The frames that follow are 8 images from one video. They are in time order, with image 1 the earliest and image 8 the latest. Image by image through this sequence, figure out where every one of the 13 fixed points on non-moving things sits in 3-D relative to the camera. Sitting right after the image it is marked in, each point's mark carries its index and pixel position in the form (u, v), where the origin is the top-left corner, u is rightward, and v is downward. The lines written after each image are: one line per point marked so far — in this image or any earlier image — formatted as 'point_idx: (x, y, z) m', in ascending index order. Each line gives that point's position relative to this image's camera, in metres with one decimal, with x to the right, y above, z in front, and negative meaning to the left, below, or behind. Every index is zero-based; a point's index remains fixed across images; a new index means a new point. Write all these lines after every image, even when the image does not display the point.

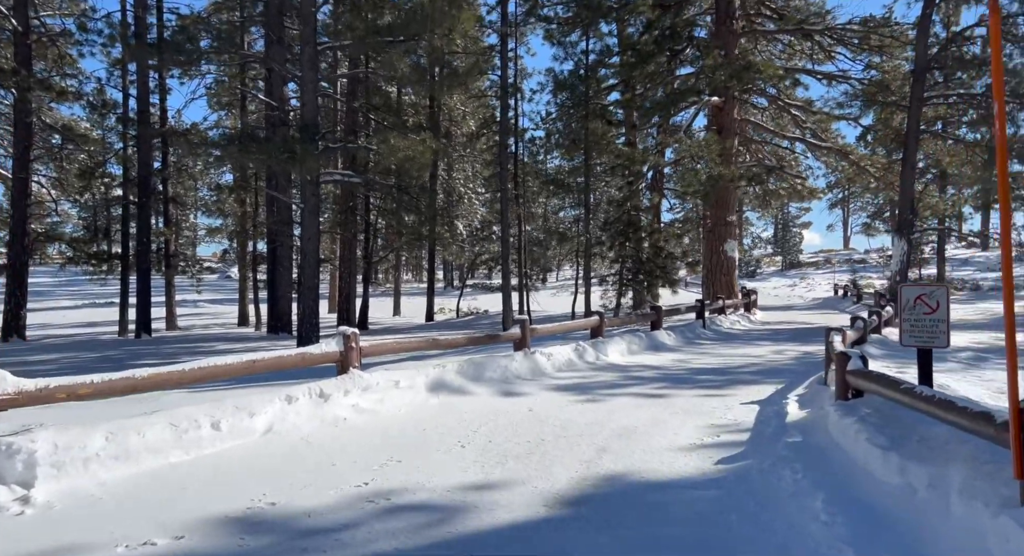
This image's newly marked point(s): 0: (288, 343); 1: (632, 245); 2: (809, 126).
0: (-3.7, -1.1, +12.4) m
1: (+2.8, +0.7, +17.2) m
2: (+7.7, +3.9, +19.6) m
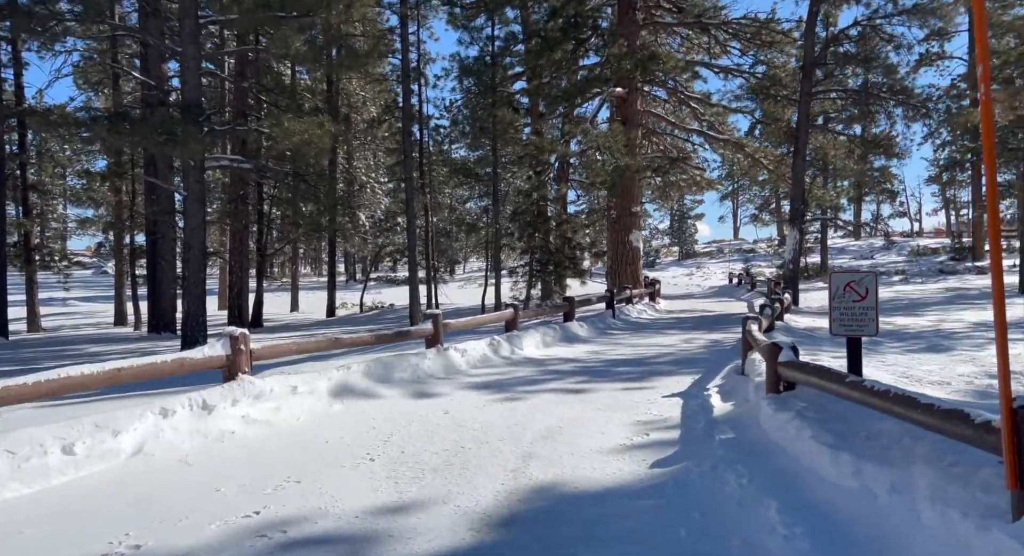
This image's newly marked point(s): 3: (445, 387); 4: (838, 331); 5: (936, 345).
0: (-5.1, -1.0, +11.4) m
1: (+0.7, +0.9, +17.0) m
2: (+5.2, +4.2, +20.0) m
3: (-0.6, -1.0, +6.6) m
4: (+2.0, -0.3, +4.7) m
5: (+5.7, -0.9, +10.3) m
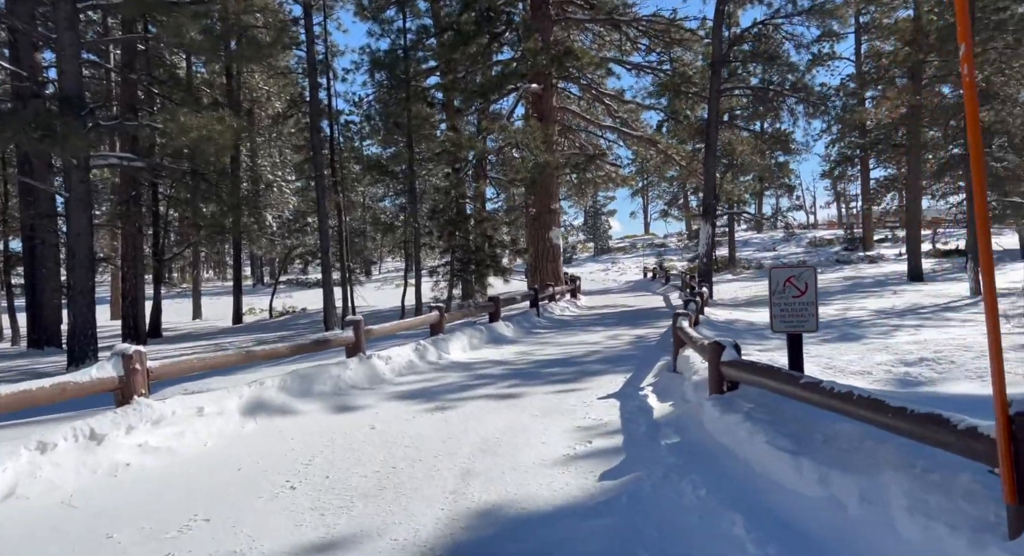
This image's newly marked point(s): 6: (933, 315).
0: (-6.2, -1.1, +10.4) m
1: (-1.1, +1.0, +16.6) m
2: (+2.9, +4.3, +20.1) m
3: (-1.2, -1.0, +6.2) m
4: (+1.6, -0.3, +4.6) m
5: (+4.7, -0.8, +10.6) m
6: (+7.1, -0.6, +13.0) m
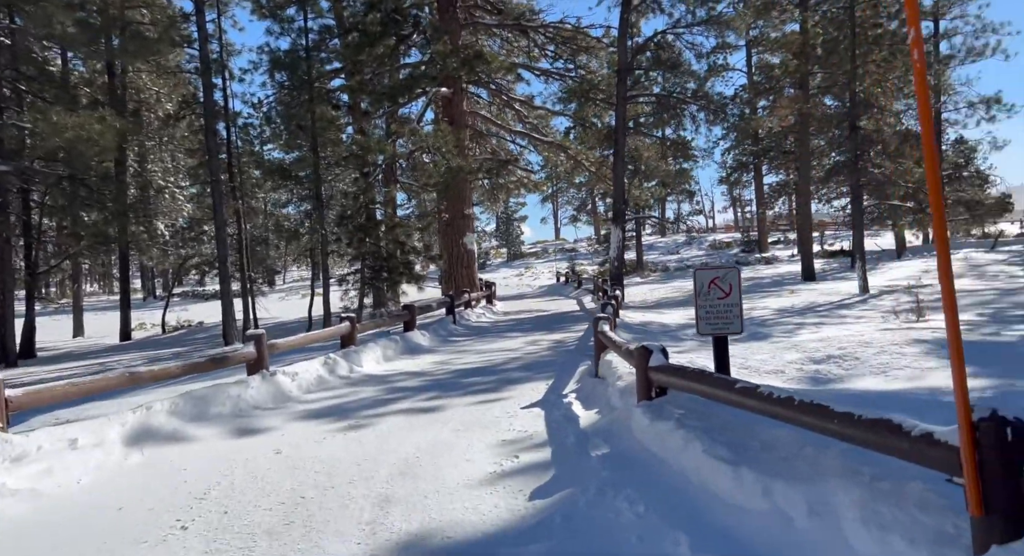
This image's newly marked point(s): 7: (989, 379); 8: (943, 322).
0: (-7.3, -1.3, +9.4) m
1: (-3.0, +0.8, +16.1) m
2: (+0.5, +4.1, +20.1) m
3: (-1.8, -1.1, +5.7) m
4: (+1.1, -0.3, +4.5) m
5: (+3.5, -0.8, +10.8) m
6: (+5.6, -0.6, +13.5) m
7: (+3.9, -0.8, +6.3) m
8: (+6.0, -0.6, +10.7) m
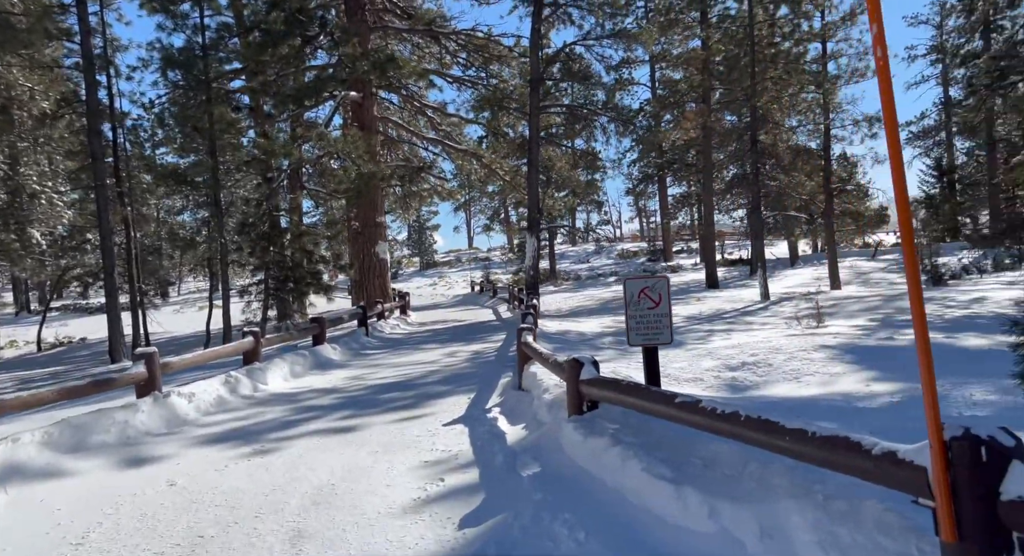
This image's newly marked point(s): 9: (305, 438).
0: (-8.2, -1.5, +8.2) m
1: (-4.8, +0.6, +15.4) m
2: (-1.8, +3.9, +19.8) m
3: (-2.4, -1.2, +5.2) m
4: (+0.7, -0.4, +4.3) m
5: (+2.3, -0.9, +10.8) m
6: (+4.1, -0.8, +13.8) m
7: (+3.2, -0.8, +6.4) m
8: (+4.8, -0.7, +11.1) m
9: (-1.6, -1.3, +6.1) m
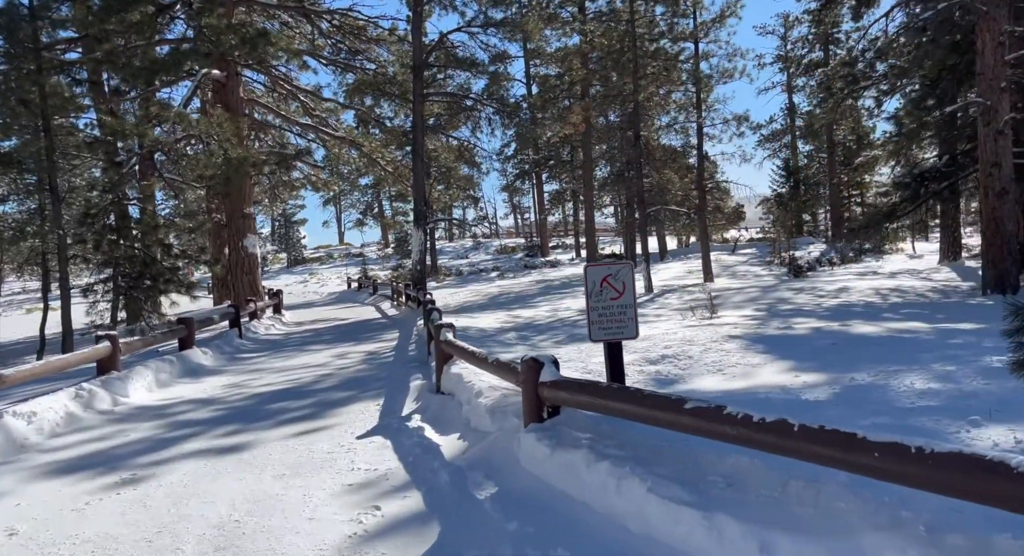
0: (-9.0, -1.5, +6.0) m
1: (-7.0, +0.6, +13.8) m
2: (-4.8, +4.0, +18.6) m
3: (-2.7, -1.2, +4.2) m
4: (+0.4, -0.3, +3.8) m
5: (+0.8, -0.8, +10.5) m
6: (+2.1, -0.6, +13.7) m
7: (+2.6, -0.8, +6.3) m
8: (+3.3, -0.6, +11.2) m
9: (-2.2, -1.2, +5.2) m
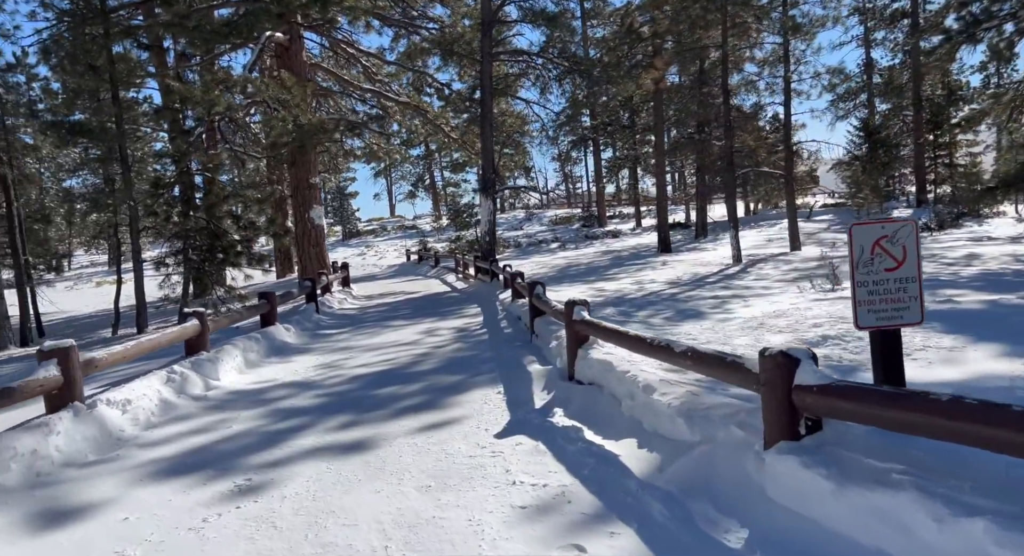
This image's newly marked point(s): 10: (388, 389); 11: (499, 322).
0: (-8.0, -1.3, +5.7) m
1: (-5.4, +1.1, +13.2) m
2: (-3.0, +4.7, +17.7) m
3: (-1.8, -1.0, +3.4) m
4: (+1.3, -0.2, +2.8) m
5: (+2.1, -0.4, +9.5) m
6: (+3.6, -0.1, +12.7) m
7: (+3.6, -0.5, +5.3) m
8: (+4.6, -0.2, +10.0) m
9: (-1.2, -1.1, +4.4) m
10: (-1.0, -0.8, +6.3) m
11: (-0.2, -0.6, +11.1) m
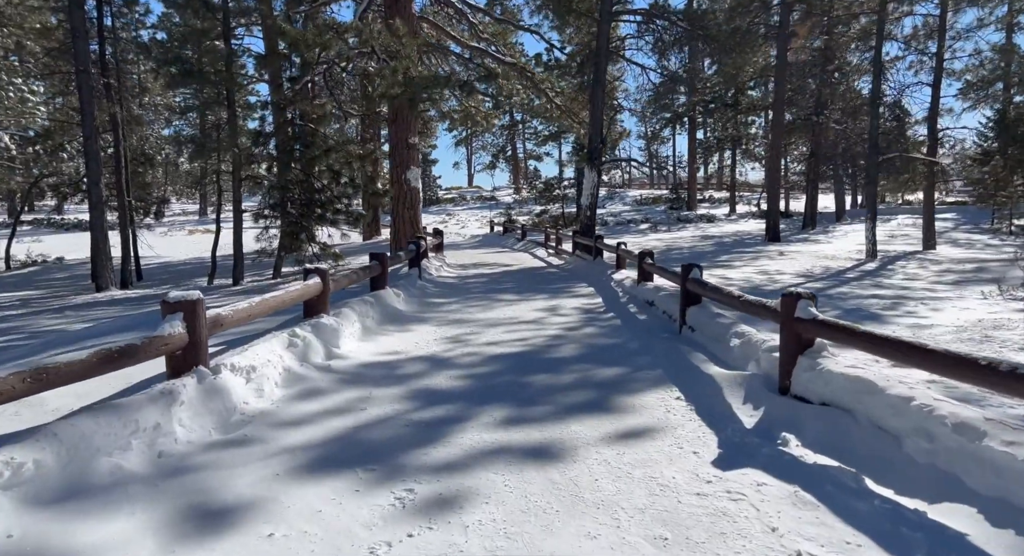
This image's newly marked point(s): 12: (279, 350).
0: (-6.8, -0.6, +5.2) m
1: (-3.4, +1.8, +12.4) m
2: (-0.3, +5.3, +16.6) m
3: (-0.8, -0.9, +2.4) m
4: (+2.3, -0.2, +1.5) m
5: (+3.7, -0.4, +8.1) m
6: (+5.4, -0.1, +11.1) m
7: (+4.7, -0.7, +3.8) m
8: (+6.2, -0.3, +8.4) m
9: (-0.1, -0.9, +3.4) m
10: (+0.3, -0.6, +5.2) m
11: (+1.5, -0.4, +9.9) m
12: (-1.5, -0.5, +4.8) m
